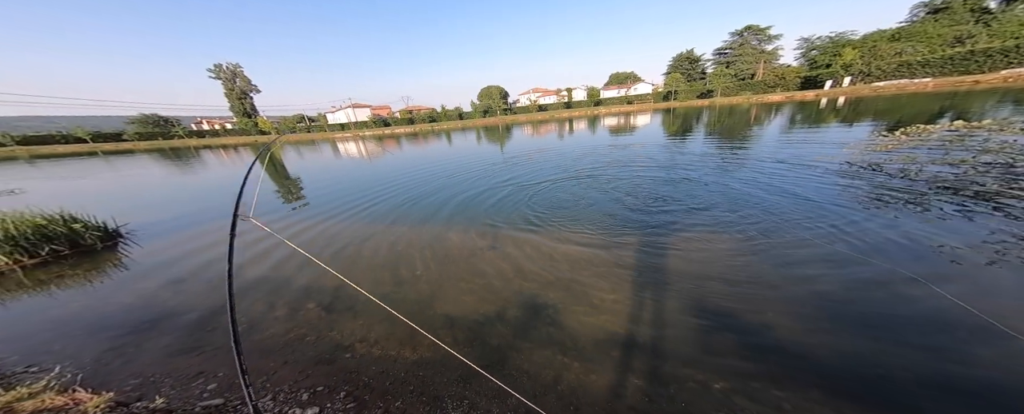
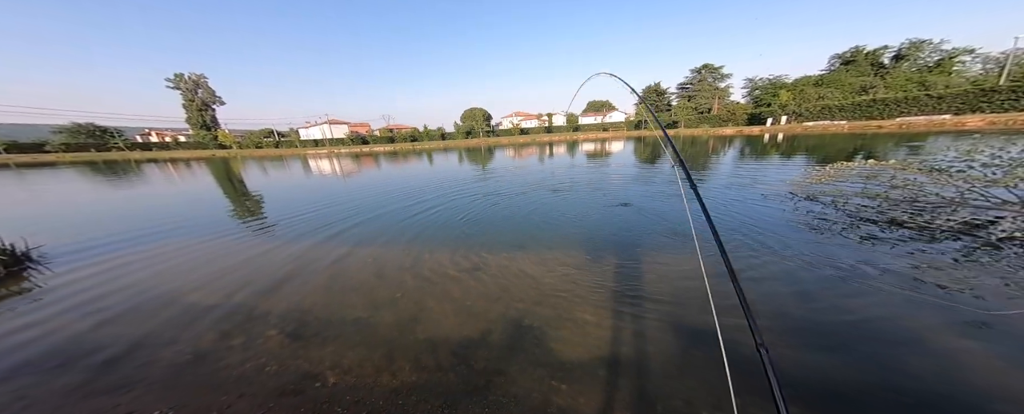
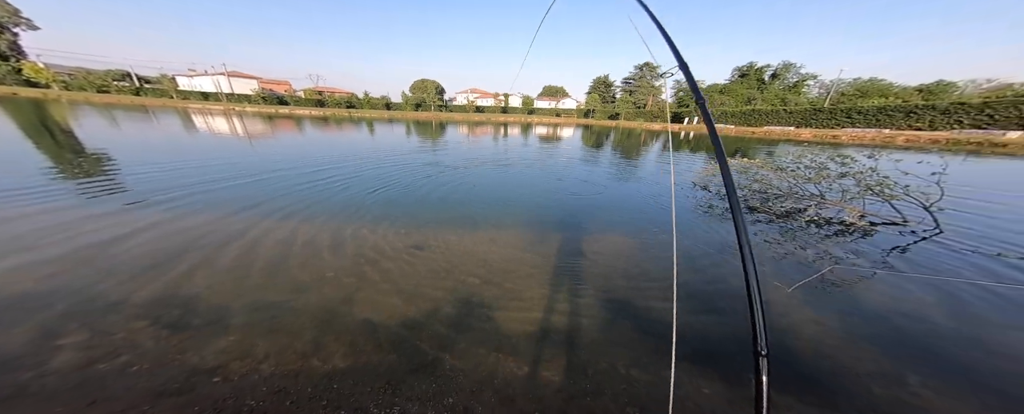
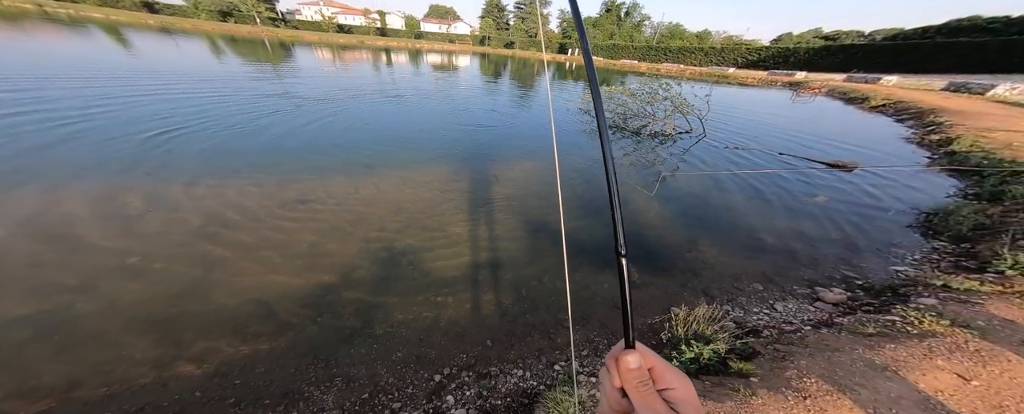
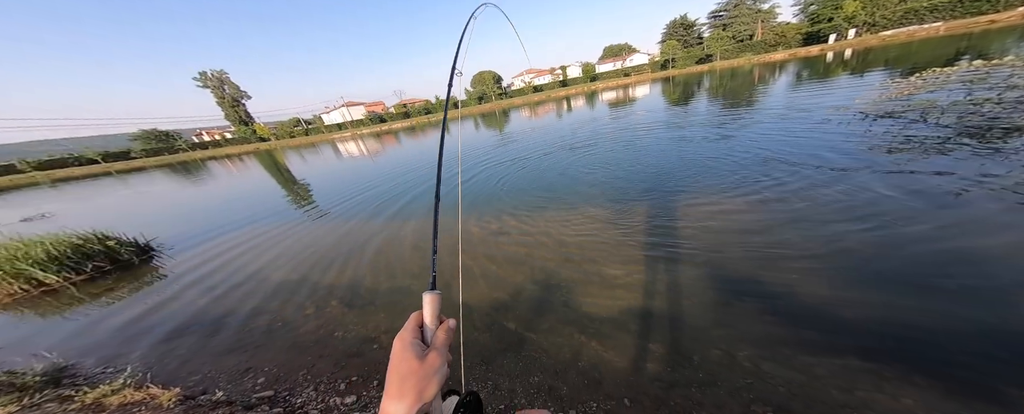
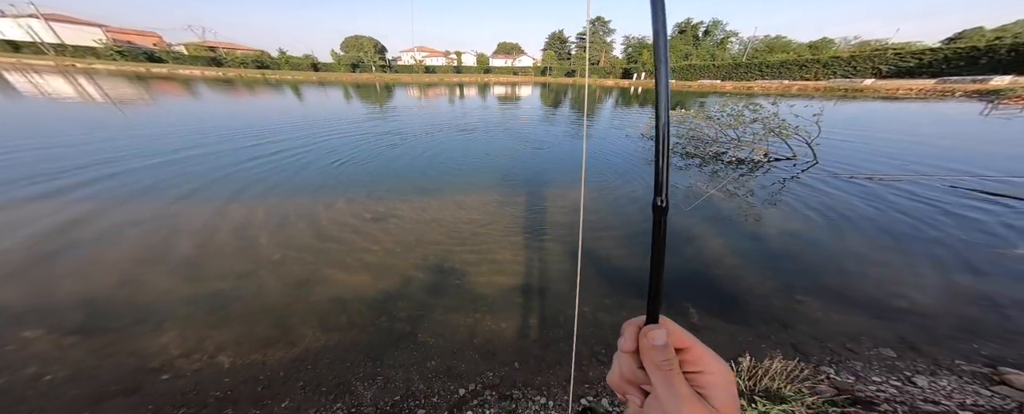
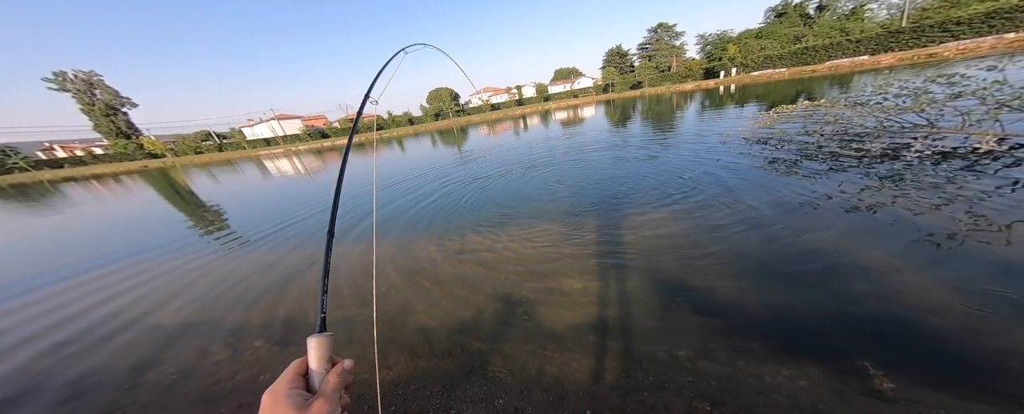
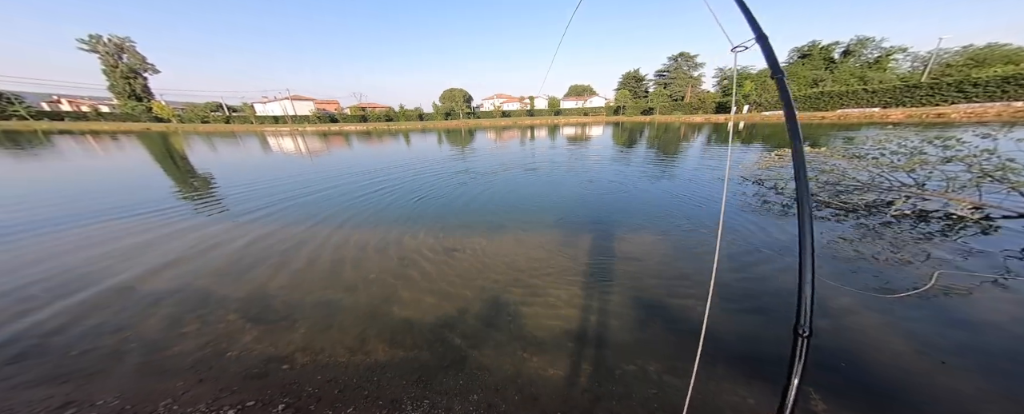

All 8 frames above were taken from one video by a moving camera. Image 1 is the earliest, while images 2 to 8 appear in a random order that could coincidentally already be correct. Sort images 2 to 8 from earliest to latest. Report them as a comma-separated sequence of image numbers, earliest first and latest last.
7, 5, 2, 6, 8, 3, 4
